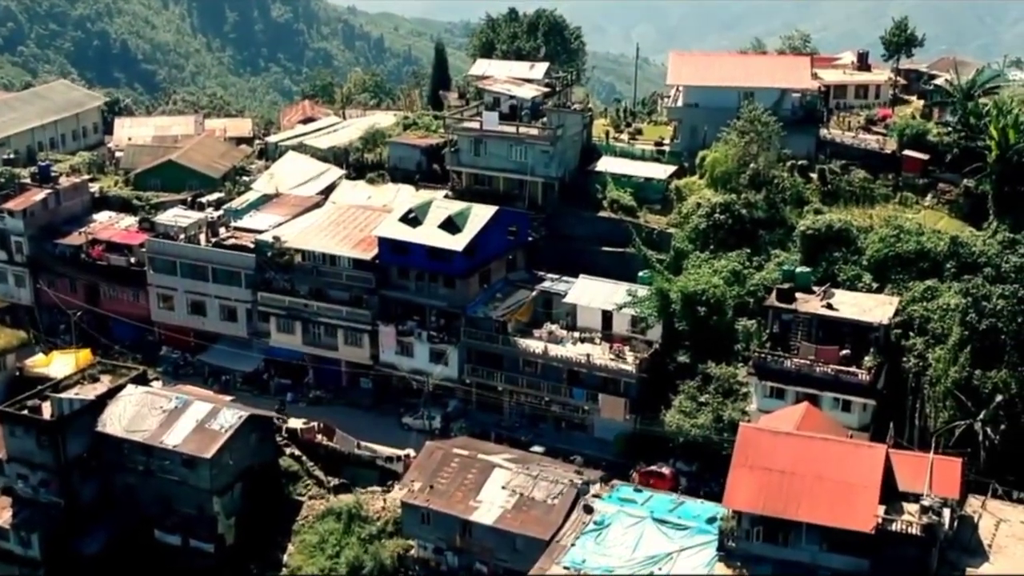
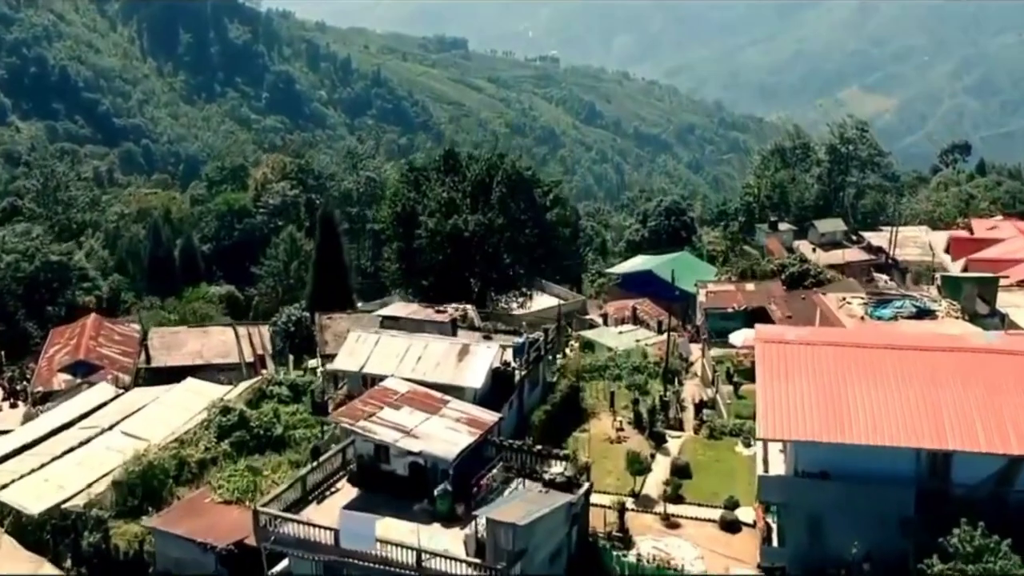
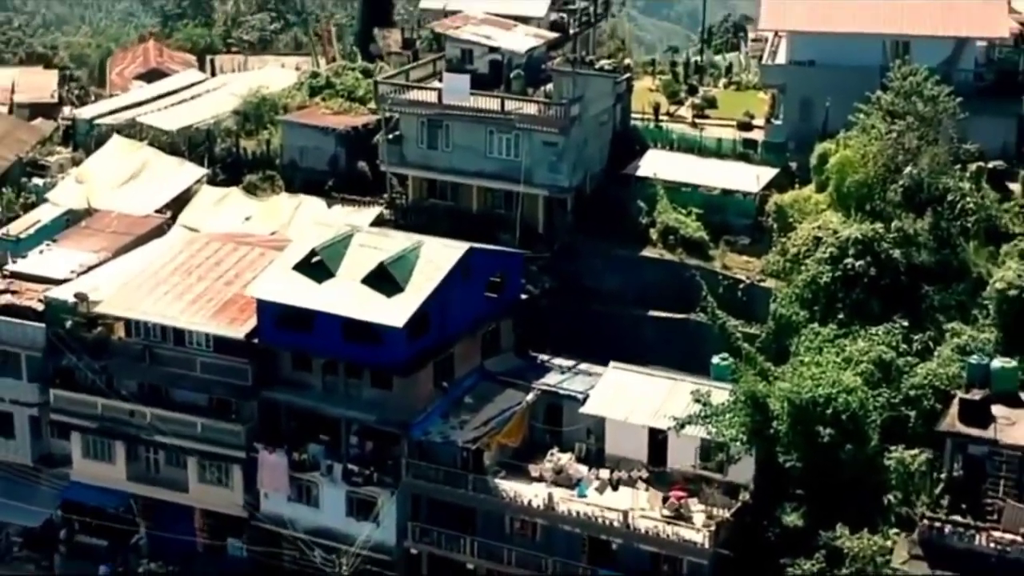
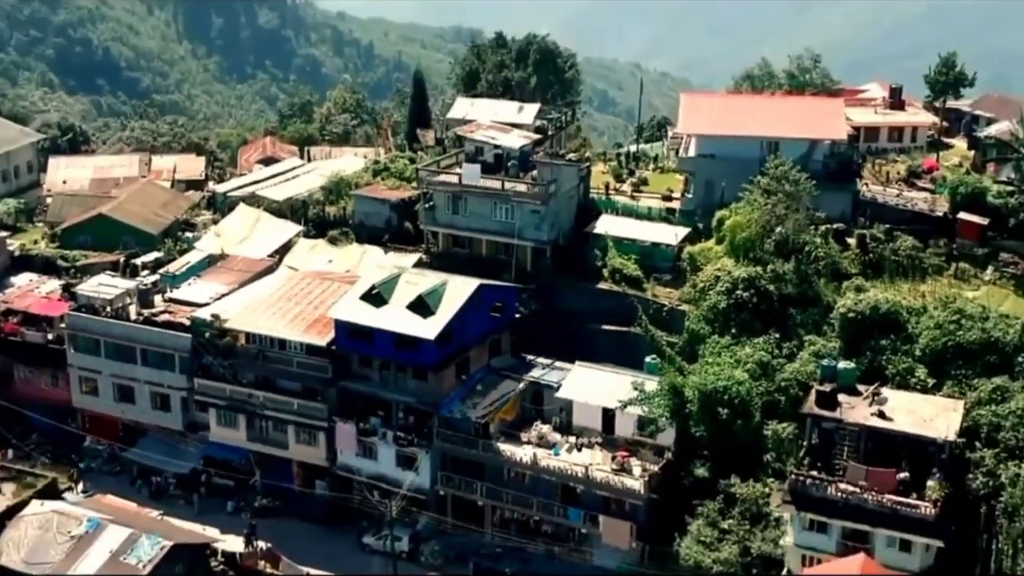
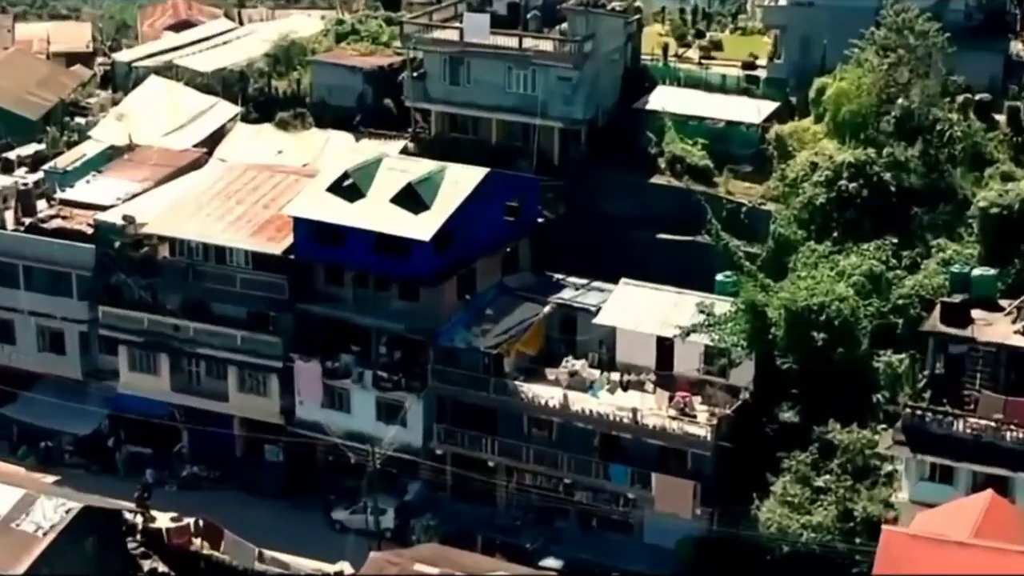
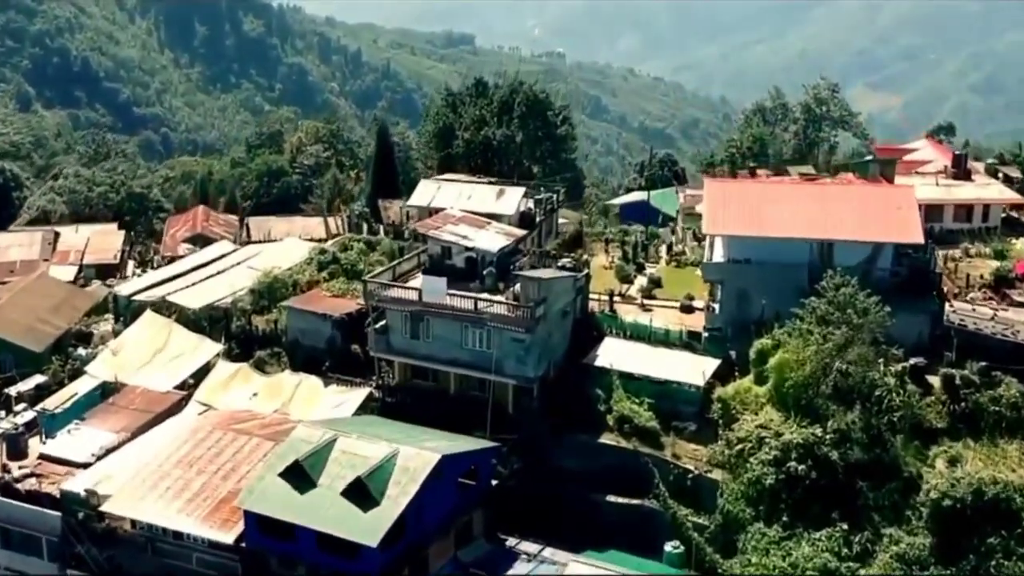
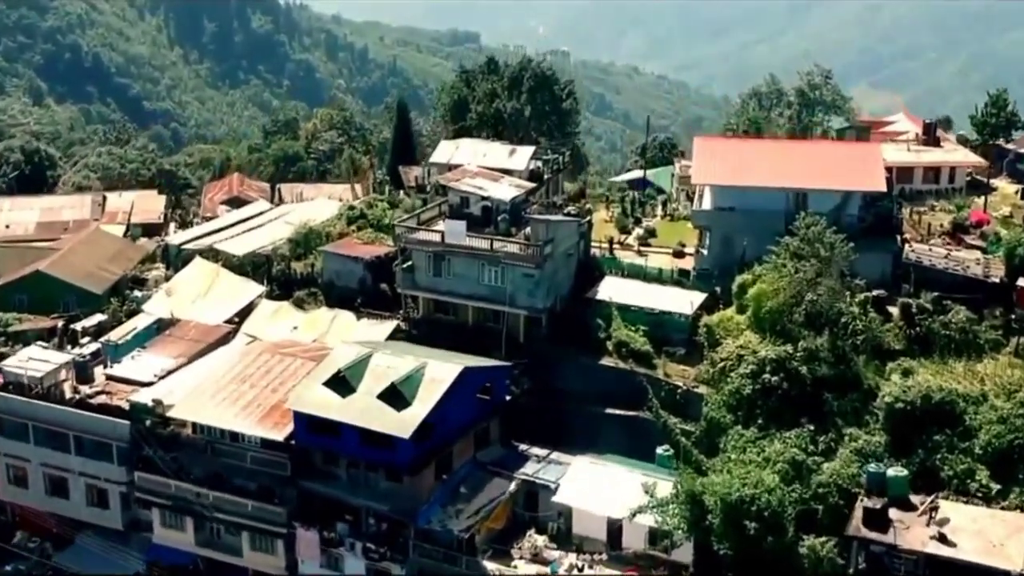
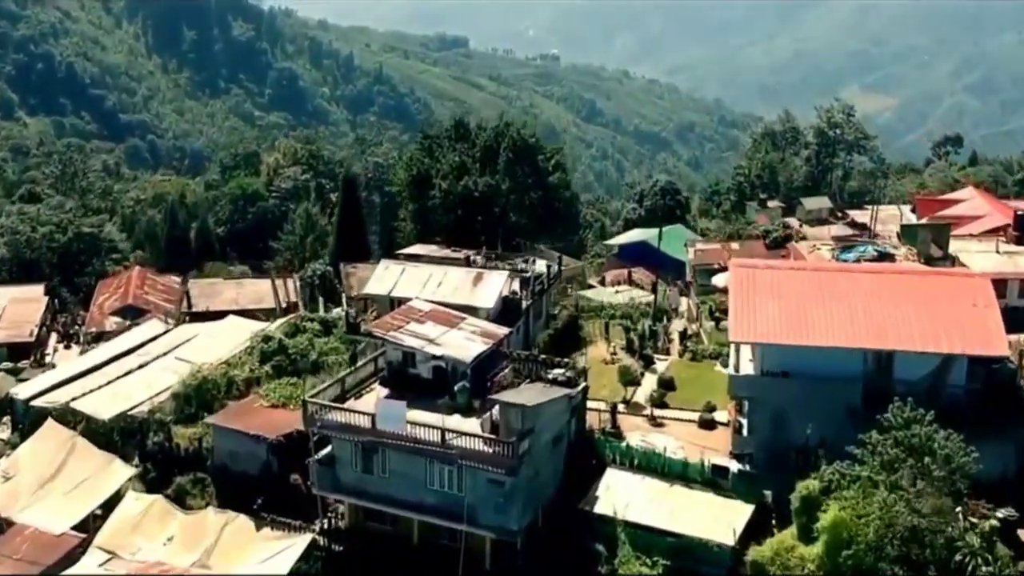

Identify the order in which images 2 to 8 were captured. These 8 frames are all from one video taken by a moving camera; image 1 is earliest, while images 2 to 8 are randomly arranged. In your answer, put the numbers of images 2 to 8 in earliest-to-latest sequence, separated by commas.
5, 3, 4, 7, 6, 8, 2
